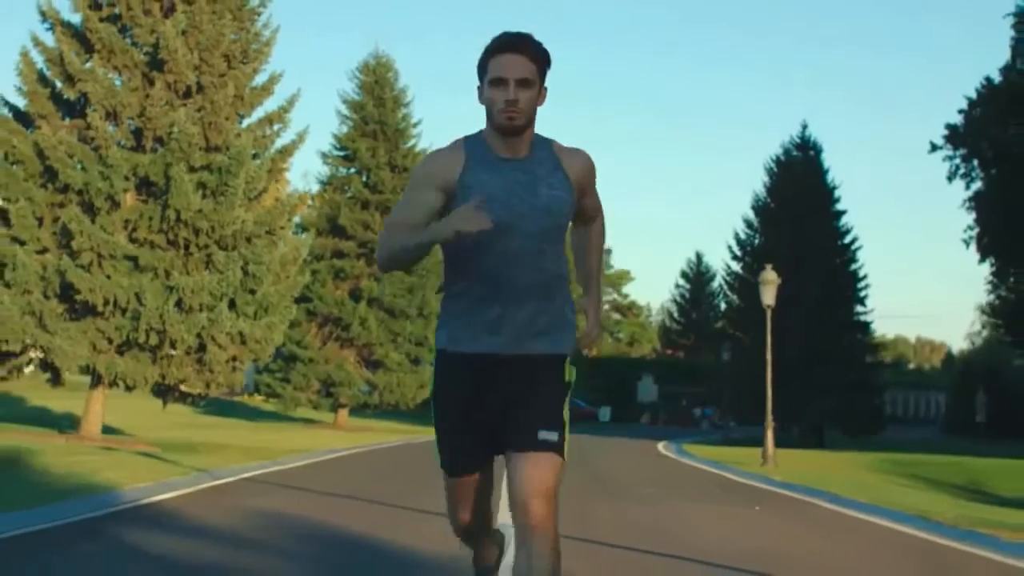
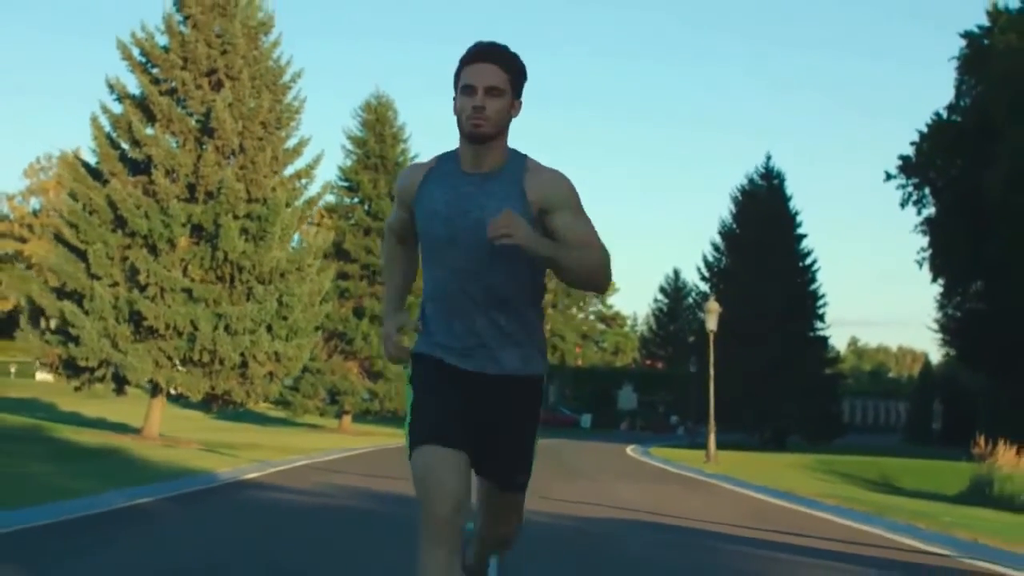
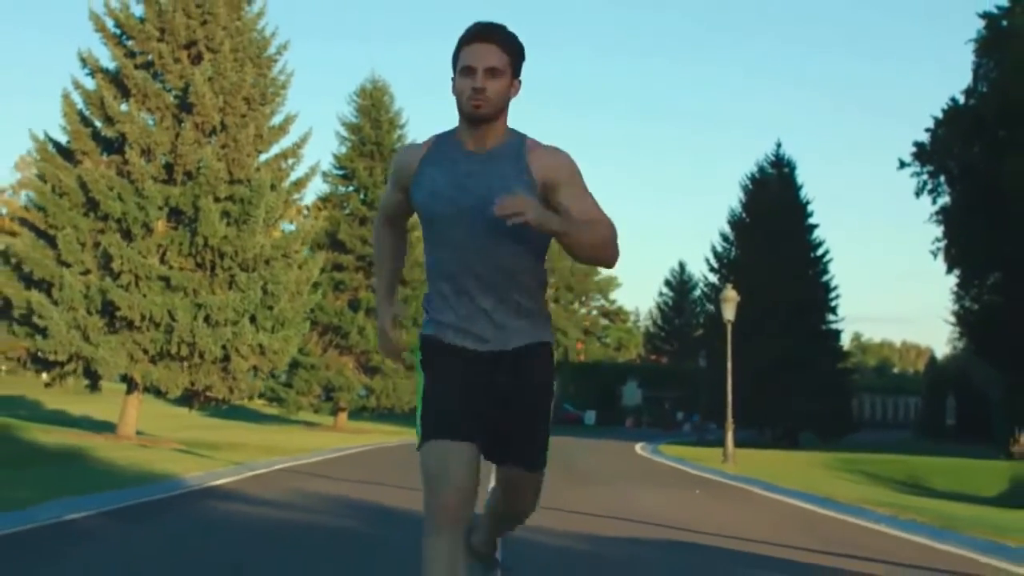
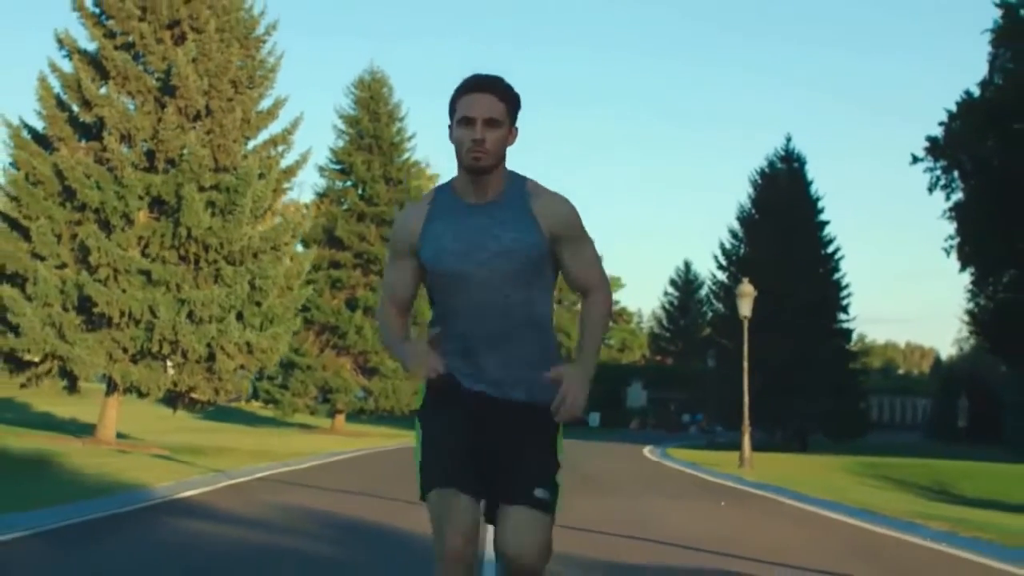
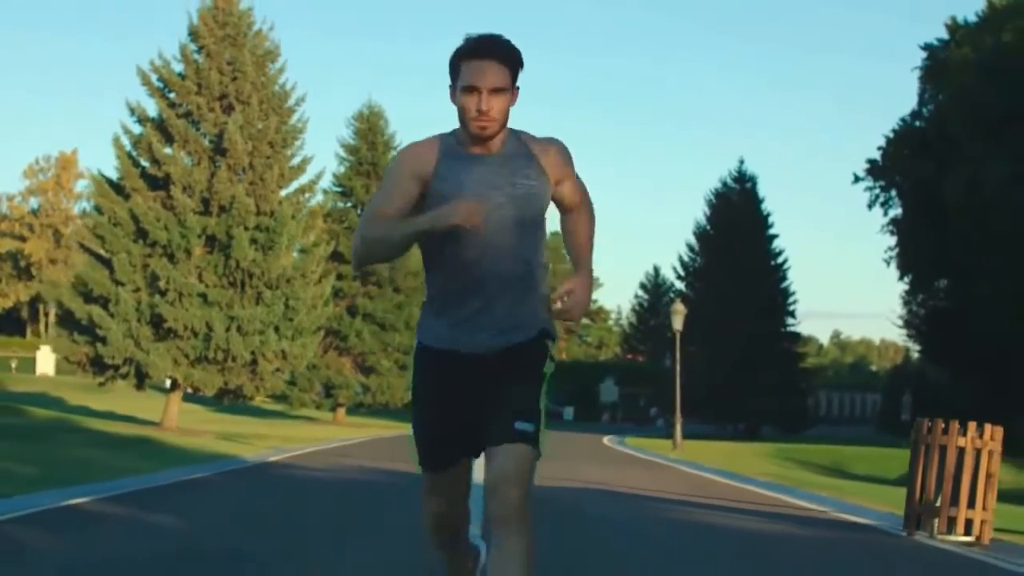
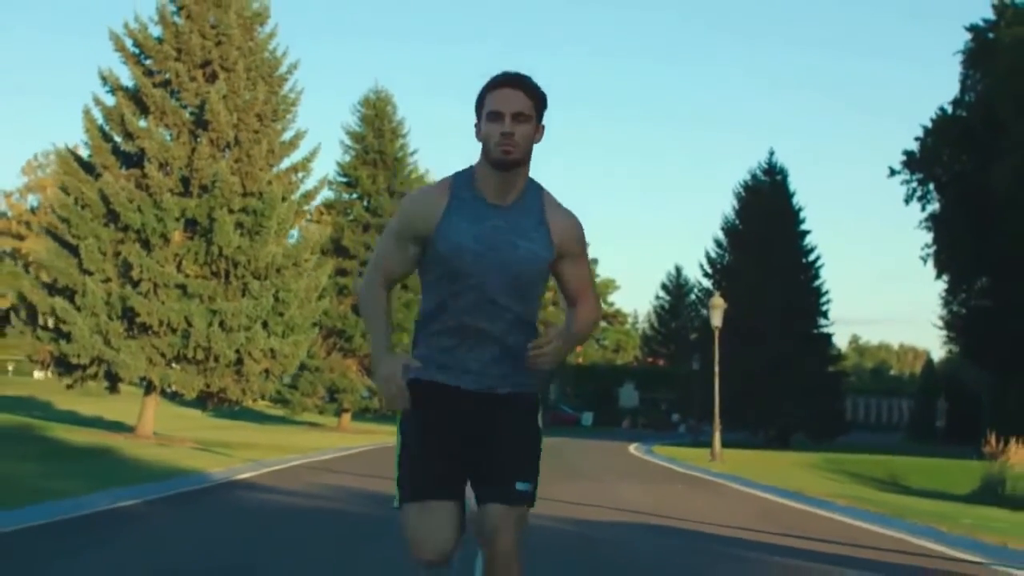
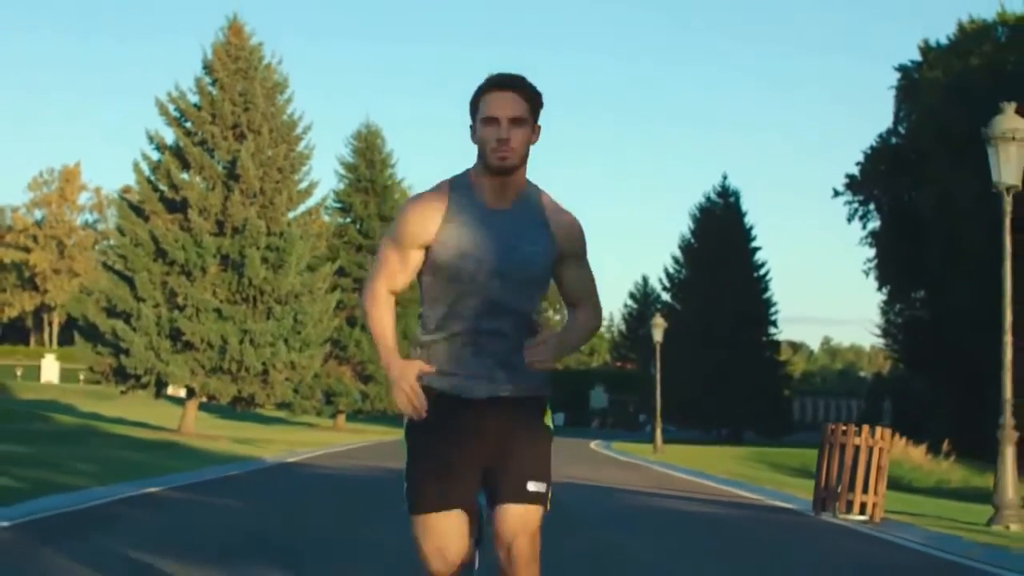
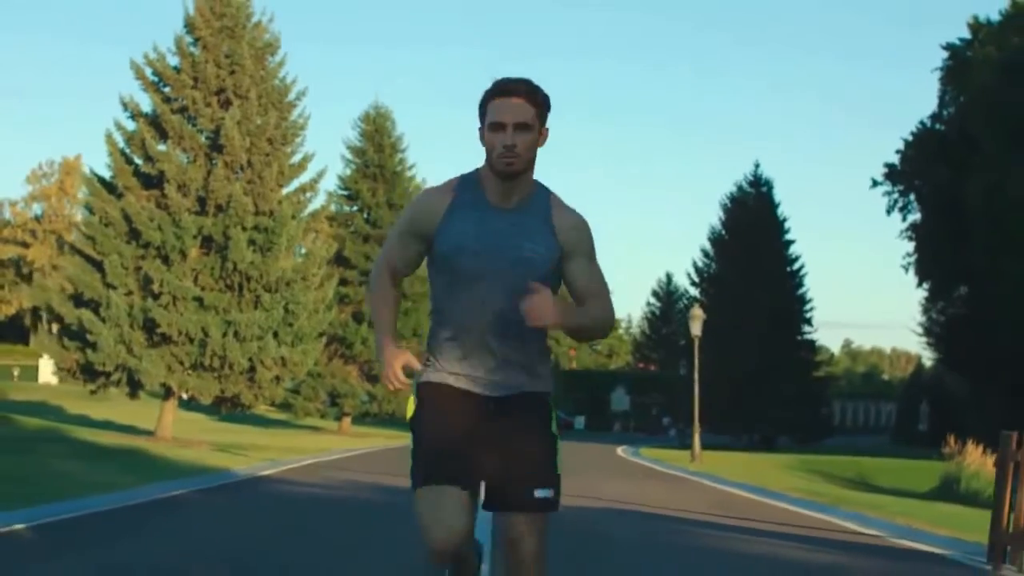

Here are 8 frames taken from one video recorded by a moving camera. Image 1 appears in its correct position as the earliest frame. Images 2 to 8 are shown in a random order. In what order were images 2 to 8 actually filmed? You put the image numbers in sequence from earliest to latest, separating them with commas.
4, 3, 6, 2, 8, 5, 7
